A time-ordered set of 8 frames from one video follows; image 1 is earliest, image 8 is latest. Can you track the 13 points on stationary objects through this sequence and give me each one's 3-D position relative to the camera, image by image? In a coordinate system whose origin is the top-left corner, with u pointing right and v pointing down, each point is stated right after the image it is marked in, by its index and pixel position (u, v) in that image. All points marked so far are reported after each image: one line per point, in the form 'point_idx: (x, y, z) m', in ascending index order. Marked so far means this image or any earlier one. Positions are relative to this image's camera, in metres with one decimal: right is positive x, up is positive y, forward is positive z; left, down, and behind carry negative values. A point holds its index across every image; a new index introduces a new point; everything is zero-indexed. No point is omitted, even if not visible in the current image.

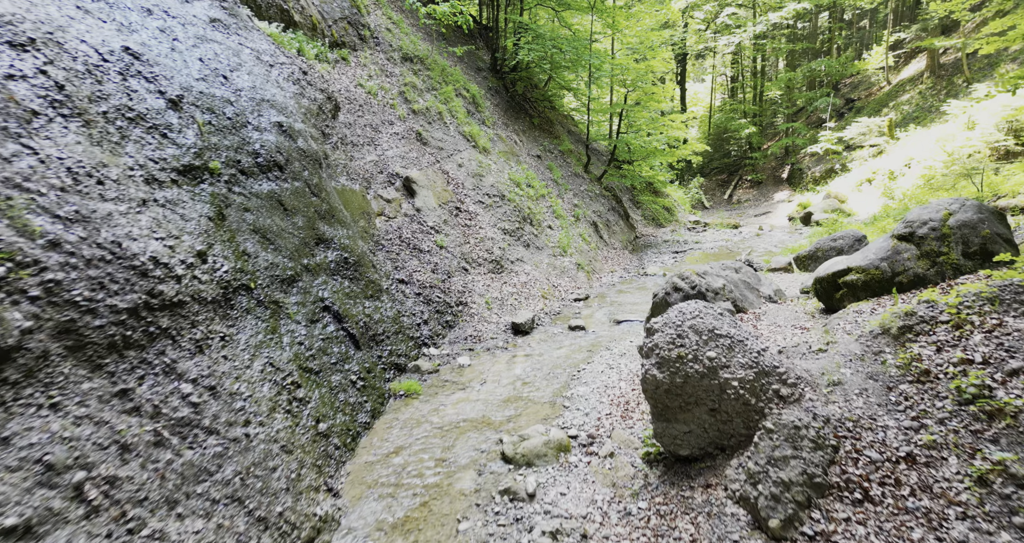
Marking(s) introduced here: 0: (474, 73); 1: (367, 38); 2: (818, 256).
0: (-1.1, +5.8, +17.0) m
1: (-3.3, +5.4, +13.2) m
2: (+6.8, +0.3, +12.7) m
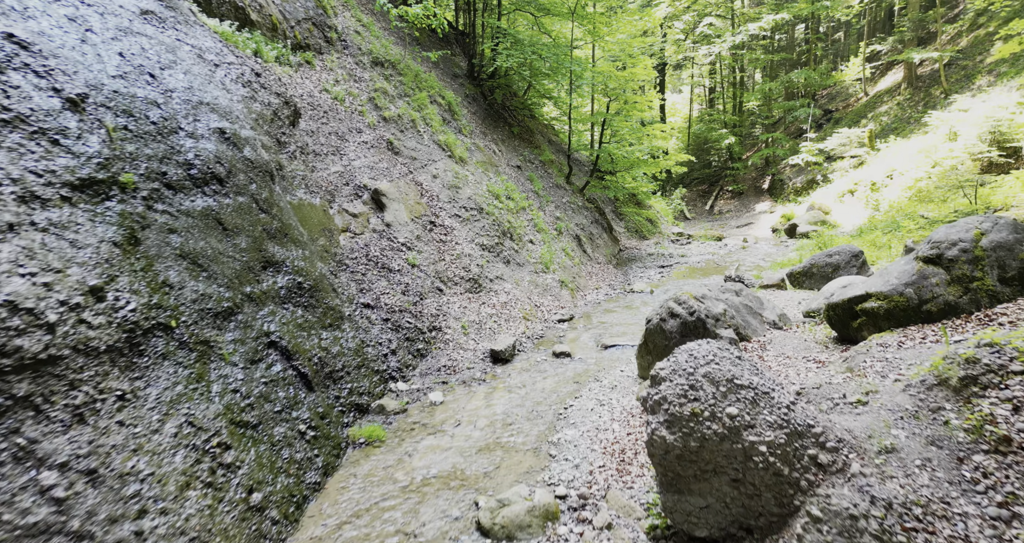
0: (-1.7, +5.4, +16.2) m
1: (-3.8, +4.9, +12.4) m
2: (+6.3, 0.0, +12.1) m
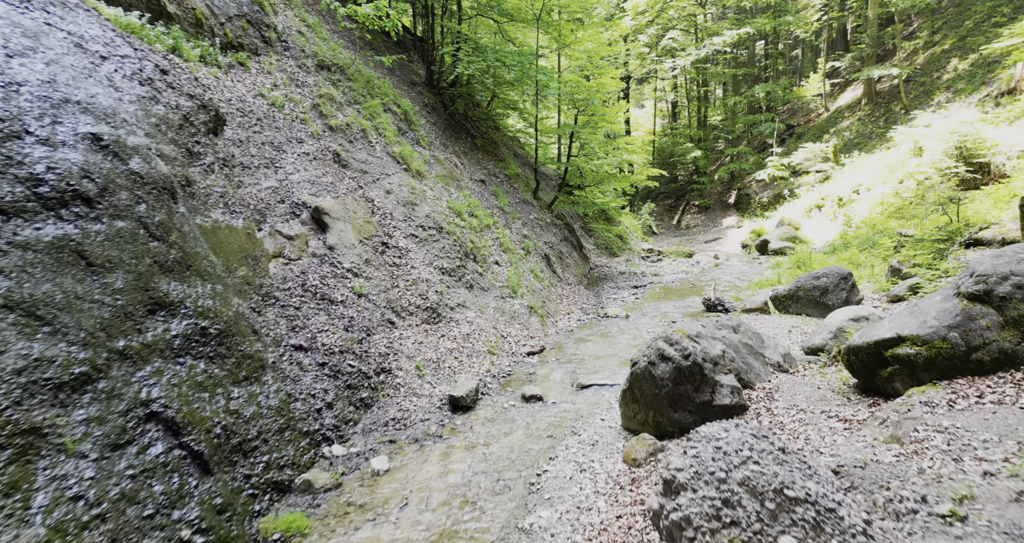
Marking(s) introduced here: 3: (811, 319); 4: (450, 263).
0: (-2.7, +4.8, +15.0) m
1: (-4.6, +4.4, +11.0) m
2: (+5.6, -0.5, +11.2) m
3: (+5.6, -0.9, +10.8) m
4: (-1.2, +0.2, +10.9) m
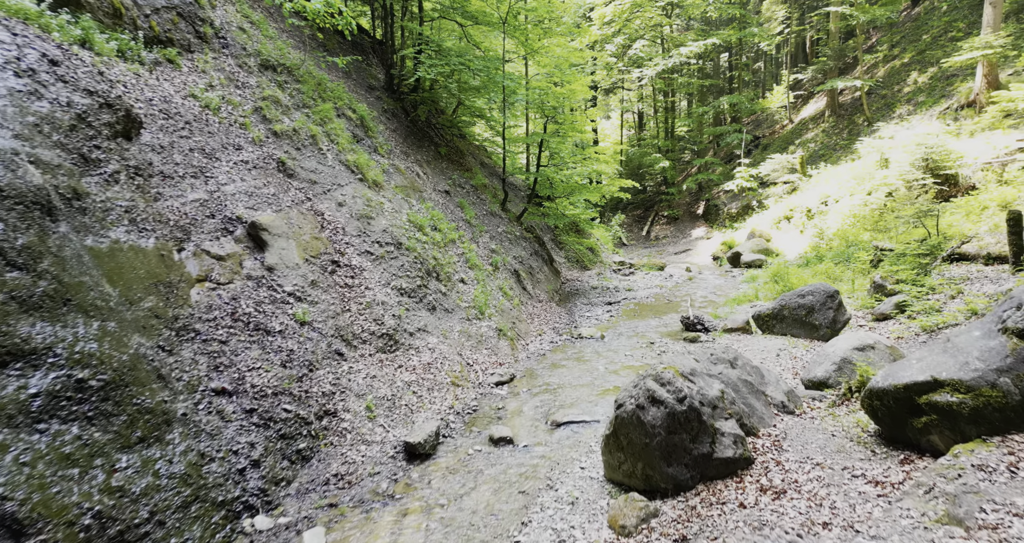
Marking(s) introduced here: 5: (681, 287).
0: (-3.5, +4.3, +14.0) m
1: (-5.2, +4.0, +9.9) m
2: (+5.0, -0.8, +10.6) m
3: (+5.0, -1.2, +10.2) m
4: (-1.8, -0.2, +9.9) m
5: (+5.4, -0.5, +18.2) m
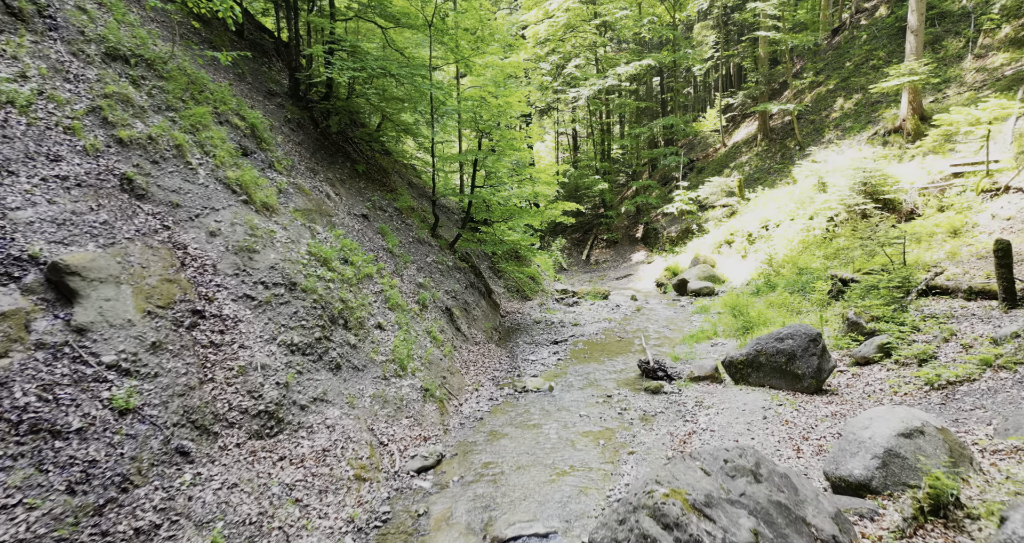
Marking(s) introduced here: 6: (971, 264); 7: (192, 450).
0: (-5.0, +3.5, +11.6) m
1: (-6.2, +3.4, +7.4) m
2: (+3.9, -1.4, +9.1) m
3: (+4.0, -1.8, +8.6) m
4: (-2.7, -0.8, +7.7) m
5: (+3.5, -1.4, +16.6) m
6: (+10.3, +0.1, +13.0) m
7: (-3.0, -1.6, +5.4) m
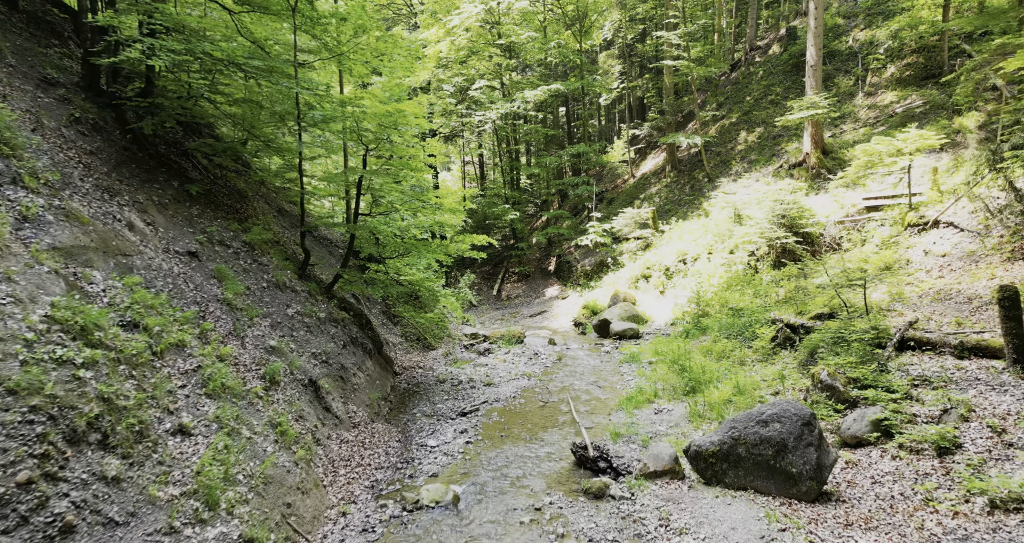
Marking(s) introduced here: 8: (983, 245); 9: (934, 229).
0: (-6.7, +2.6, +8.0) m
1: (-7.2, +2.7, +3.7) m
2: (+2.6, -2.1, +6.6) m
3: (+2.8, -2.5, +6.2) m
4: (-3.7, -1.5, +4.2) m
5: (+1.0, -2.5, +14.0) m
6: (+8.3, -0.7, +11.6) m
7: (-3.6, -2.2, +1.9) m
8: (+11.0, +0.6, +13.5) m
9: (+11.2, +1.1, +15.4) m
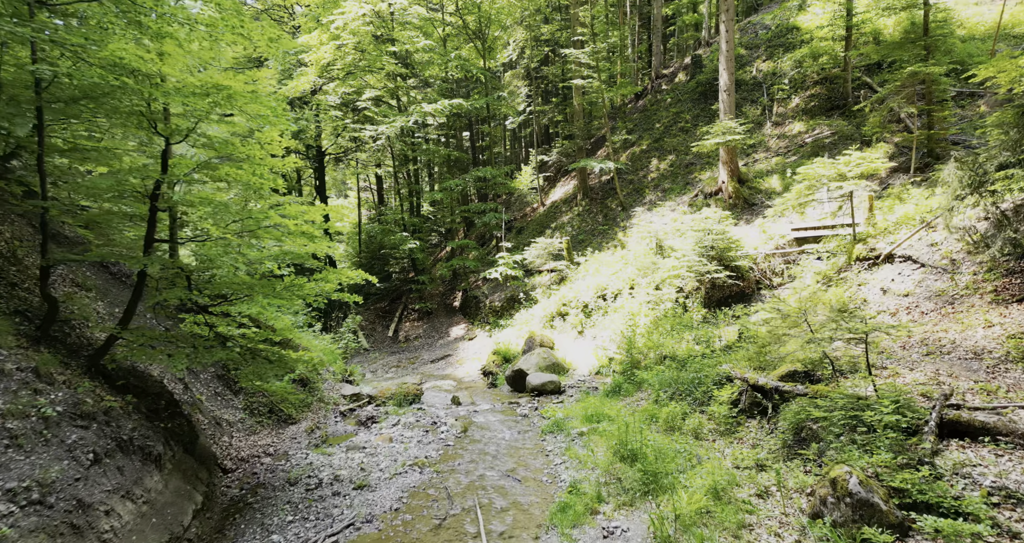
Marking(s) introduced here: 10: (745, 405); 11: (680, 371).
0: (-7.7, +2.0, +3.4) m
1: (-7.5, +2.3, -0.9) m
2: (+1.8, -2.6, +3.3) m
3: (+2.0, -3.0, +2.9) m
4: (-4.1, -1.9, 0.0) m
5: (-1.0, -3.3, +10.3) m
6: (+6.6, -1.5, +9.2) m
7: (-3.6, -2.4, -2.3) m
8: (+8.9, -0.2, +11.6) m
9: (+8.8, +0.2, +13.5) m
10: (+4.1, -2.3, +10.3) m
11: (+3.5, -2.2, +12.4) m
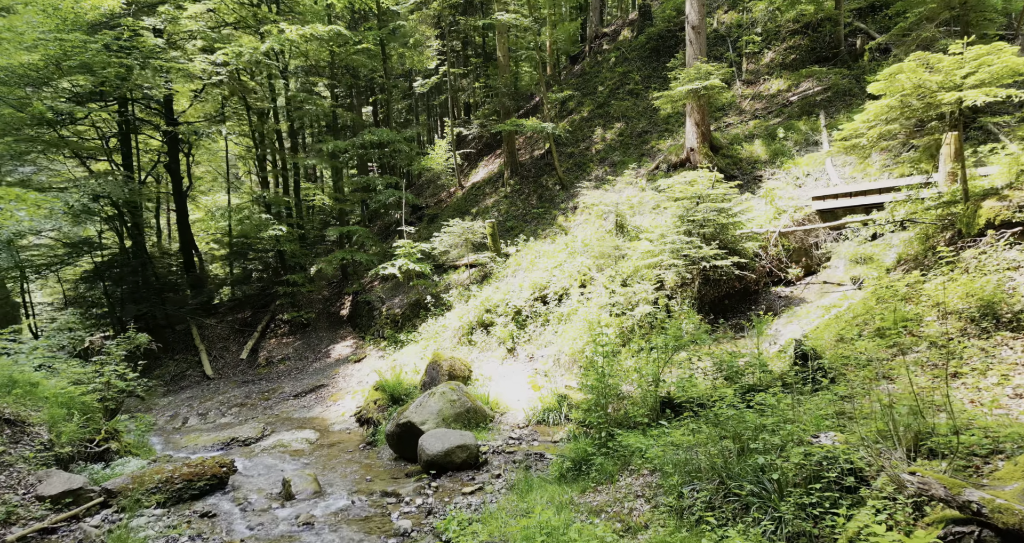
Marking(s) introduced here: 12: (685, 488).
0: (-7.9, +2.5, -4.5) m
1: (-7.2, +2.9, -8.8) m
2: (+1.5, -2.1, -3.4) m
3: (+1.8, -2.5, -3.8) m
4: (-3.9, -1.3, -7.5) m
5: (-2.2, -3.0, +3.1) m
6: (+5.5, -1.0, +3.1) m
7: (-3.1, -1.9, -9.7) m
8: (+7.5, +0.2, +5.7) m
9: (+7.2, +0.6, +7.6) m
10: (+2.9, -1.9, +3.7) m
11: (+2.0, -1.8, +5.7) m
12: (+1.7, -2.1, +5.7) m
